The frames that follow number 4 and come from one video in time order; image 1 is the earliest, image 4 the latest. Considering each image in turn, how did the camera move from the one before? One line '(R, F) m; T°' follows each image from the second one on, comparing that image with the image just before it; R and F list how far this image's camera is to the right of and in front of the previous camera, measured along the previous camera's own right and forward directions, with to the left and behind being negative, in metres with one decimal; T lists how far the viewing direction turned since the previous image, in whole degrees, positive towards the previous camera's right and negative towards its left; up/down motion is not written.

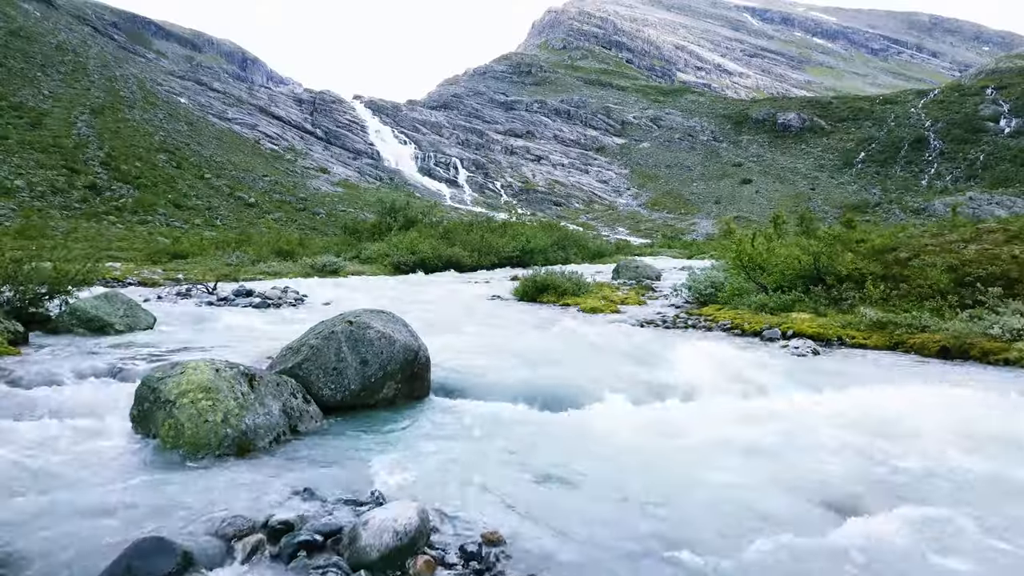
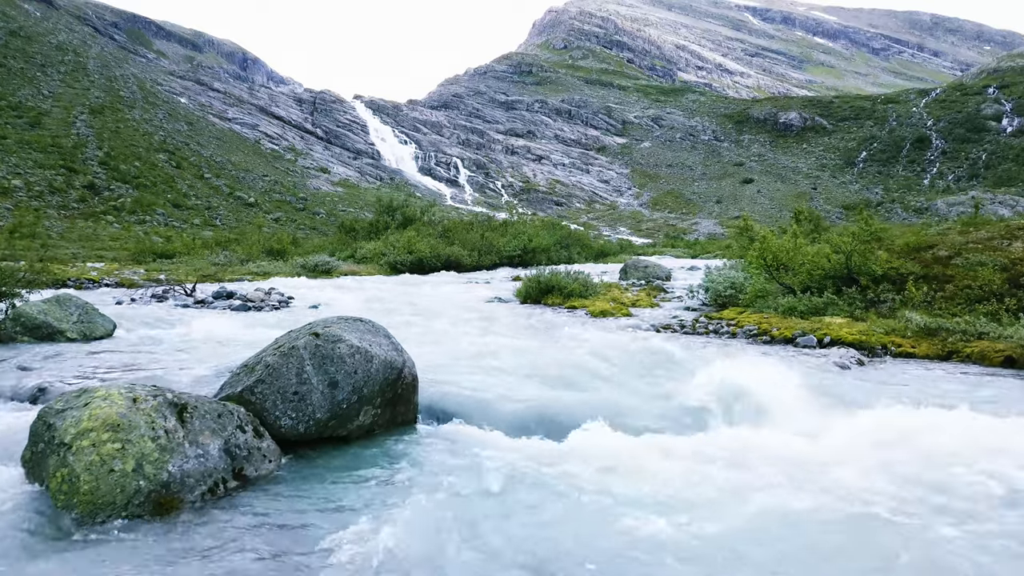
(0.0, +1.6) m; 0°
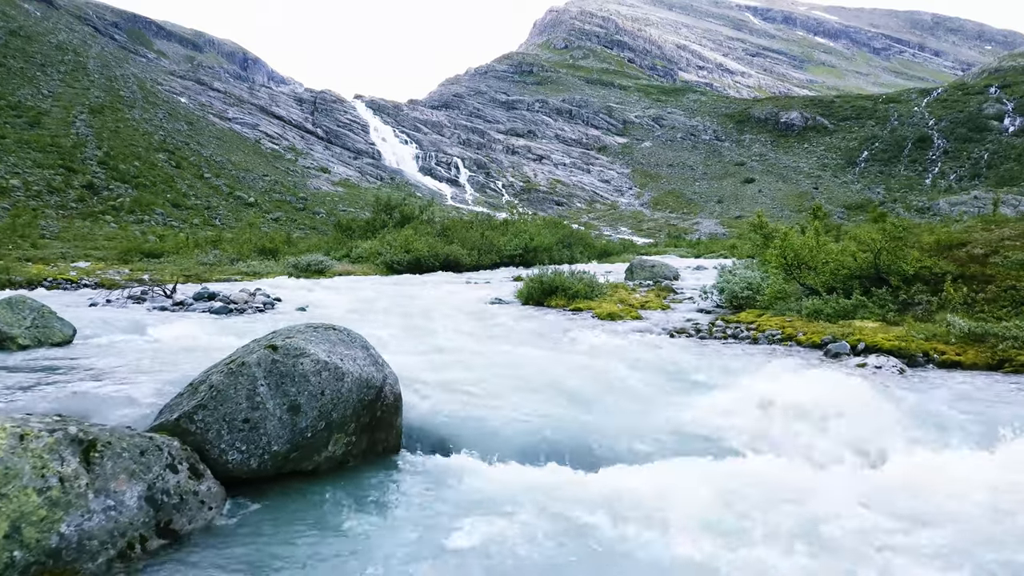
(0.0, +1.2) m; 0°
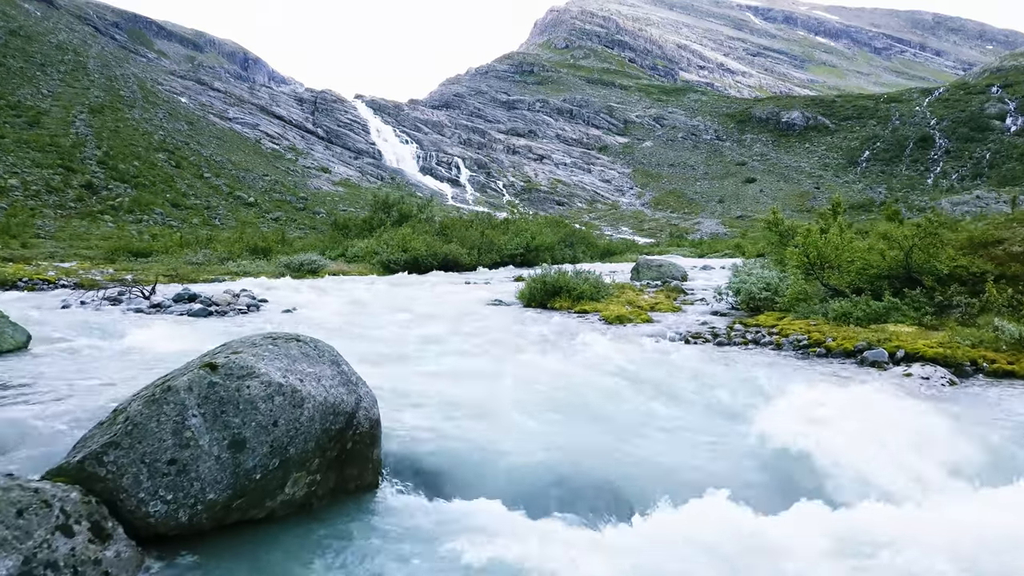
(0.0, +1.2) m; 0°
